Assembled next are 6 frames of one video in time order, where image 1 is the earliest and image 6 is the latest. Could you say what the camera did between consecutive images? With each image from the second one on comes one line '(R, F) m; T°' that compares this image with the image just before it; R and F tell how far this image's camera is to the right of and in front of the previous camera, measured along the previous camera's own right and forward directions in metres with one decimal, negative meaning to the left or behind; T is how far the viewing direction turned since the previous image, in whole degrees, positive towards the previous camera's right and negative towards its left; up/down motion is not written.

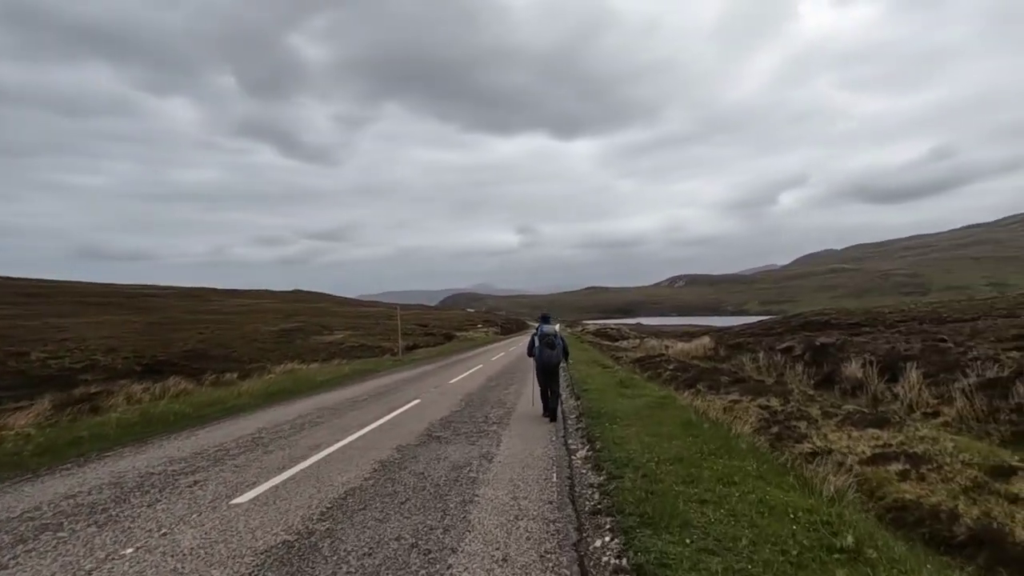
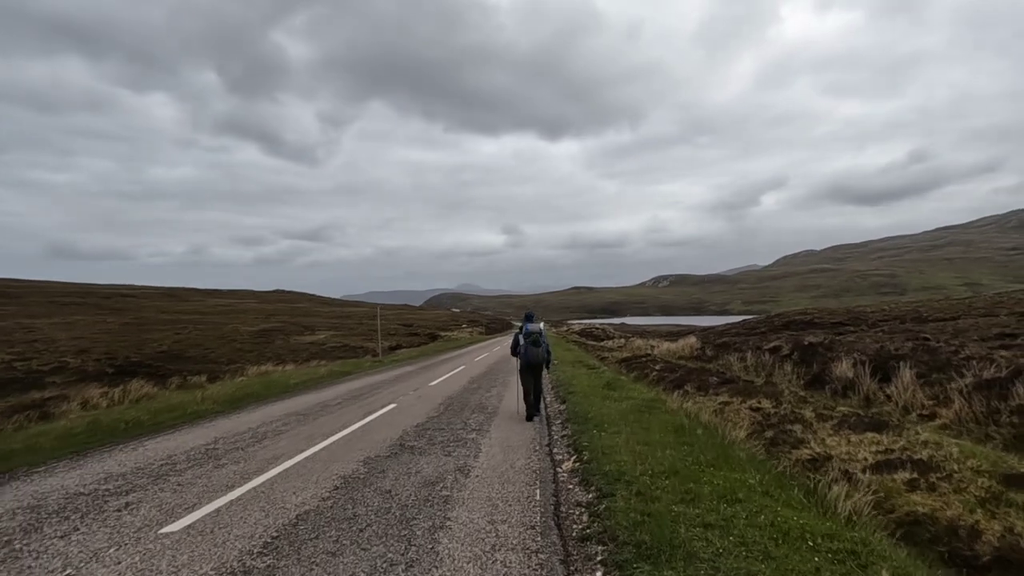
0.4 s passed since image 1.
(+0.1, +0.9) m; +2°
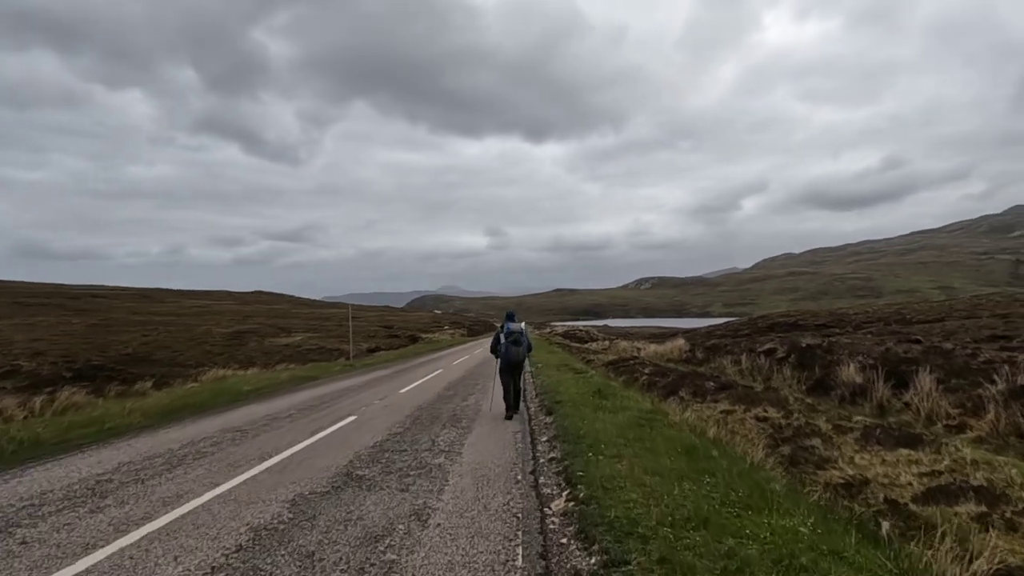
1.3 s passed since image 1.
(+0.1, +2.0) m; +2°
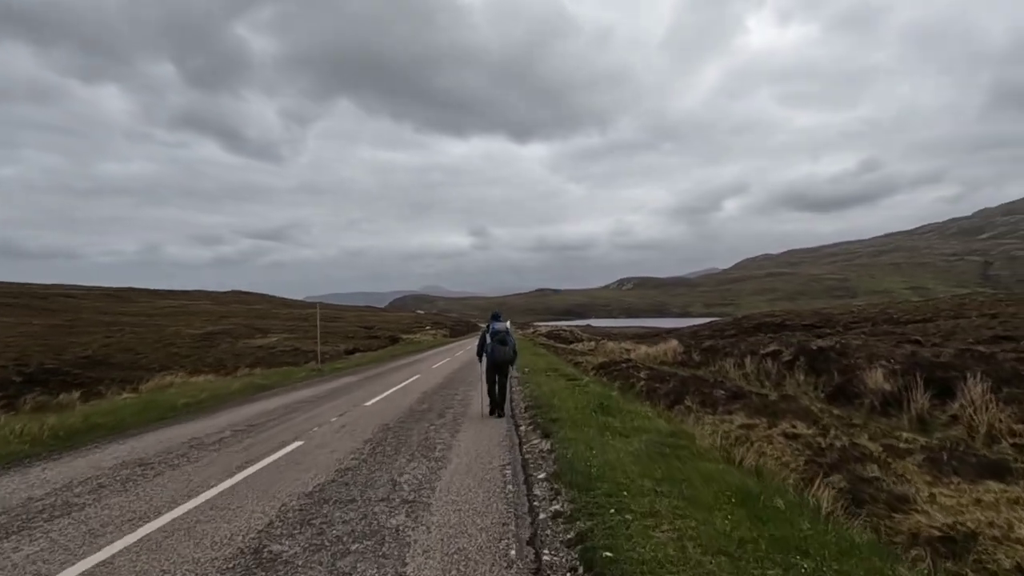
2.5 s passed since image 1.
(-0.1, +2.6) m; +2°
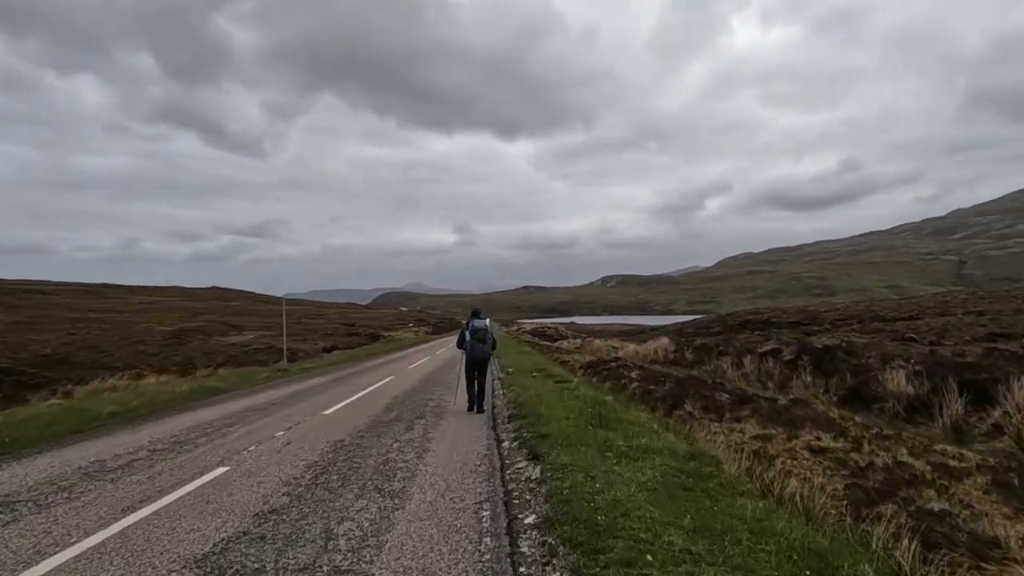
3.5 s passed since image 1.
(+0.1, +2.1) m; +2°
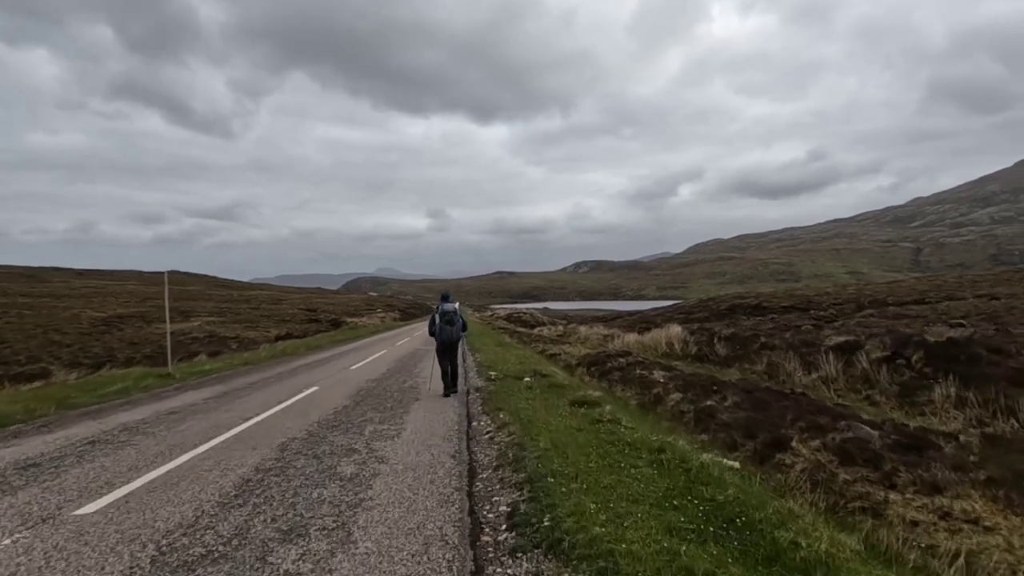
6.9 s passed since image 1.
(-0.3, +7.7) m; +3°
